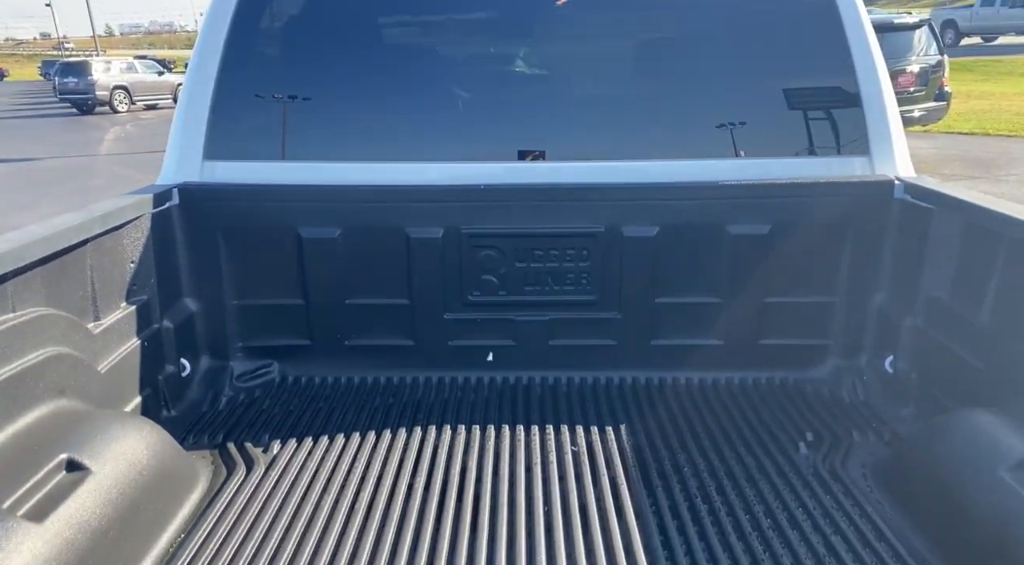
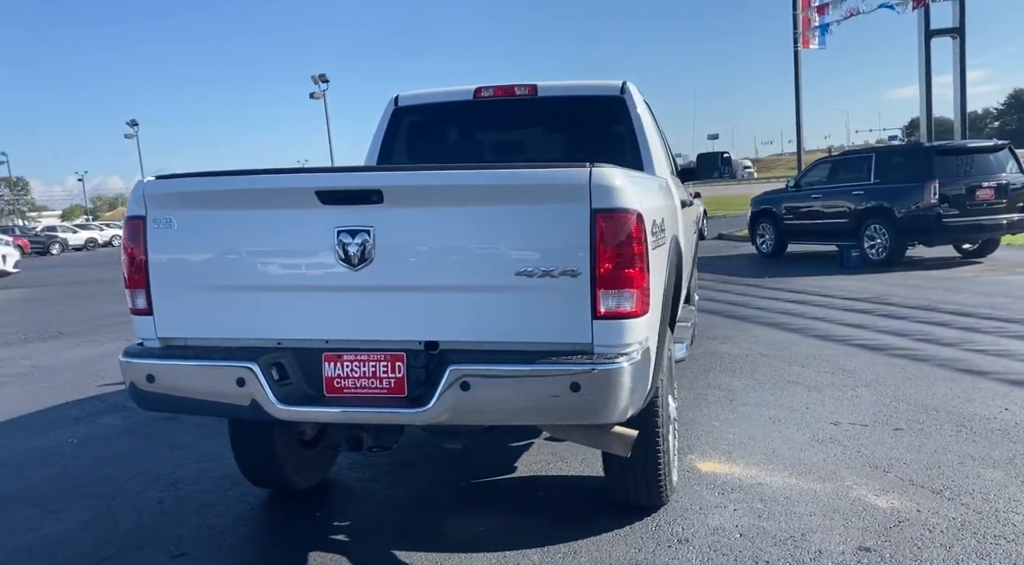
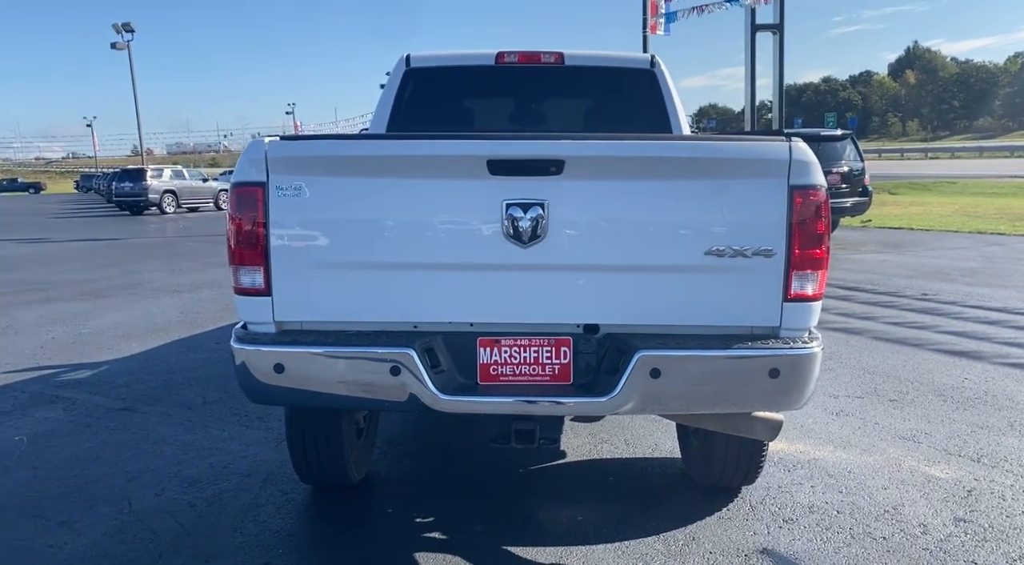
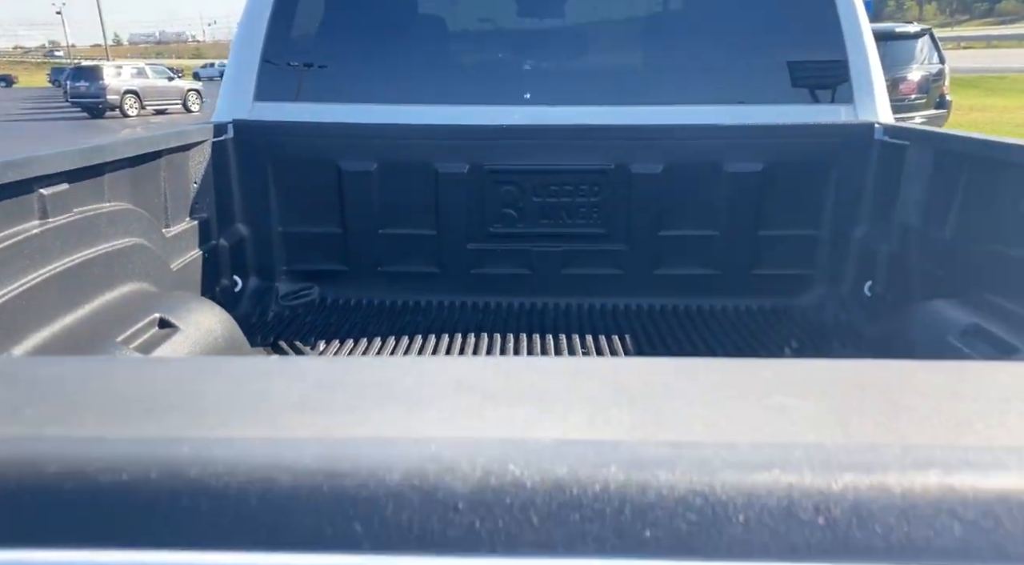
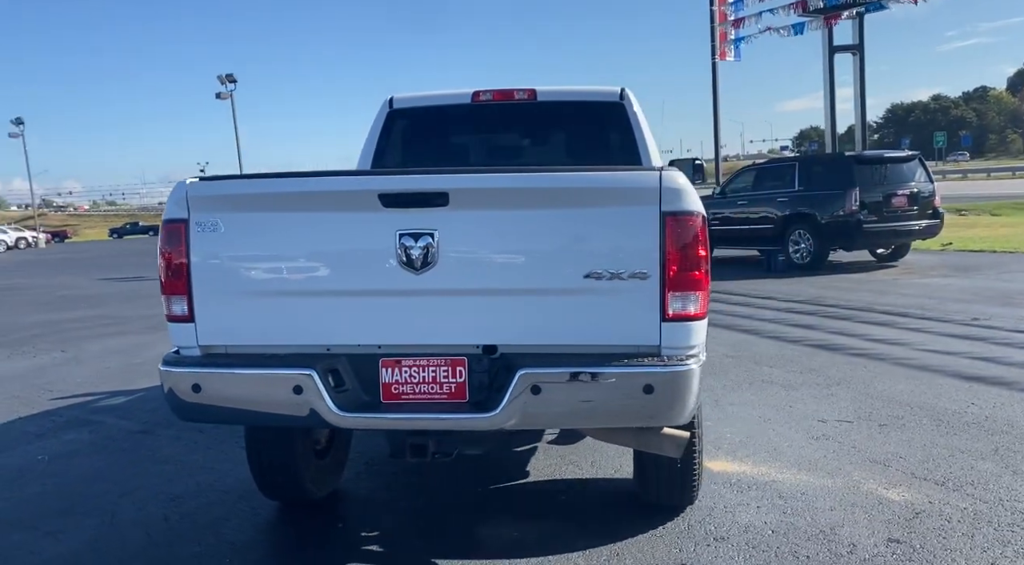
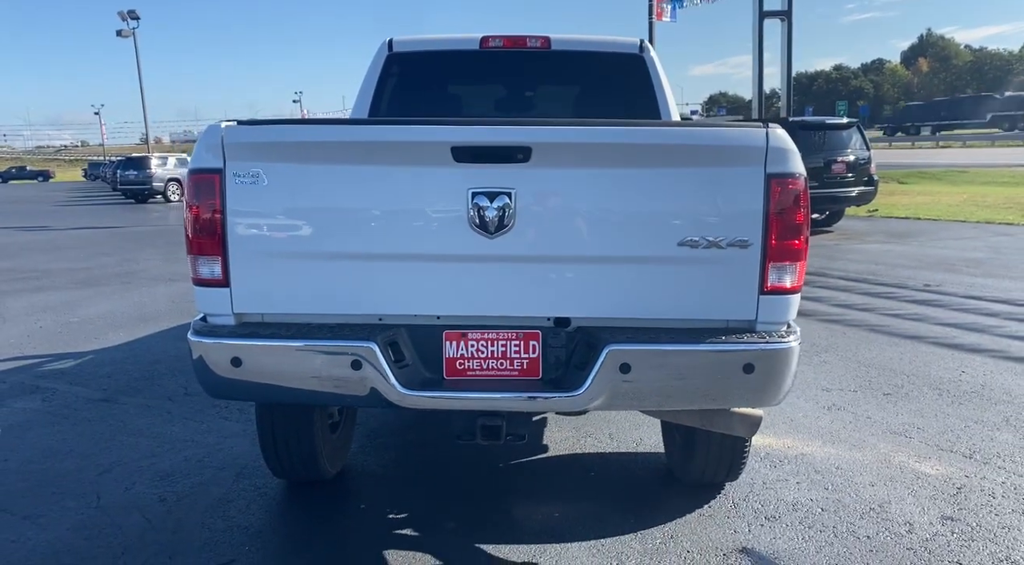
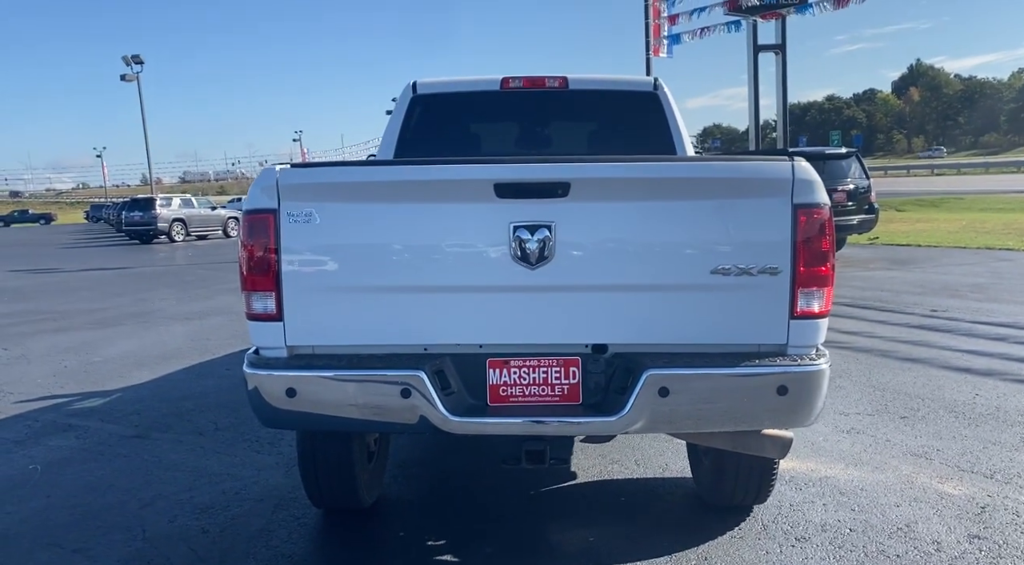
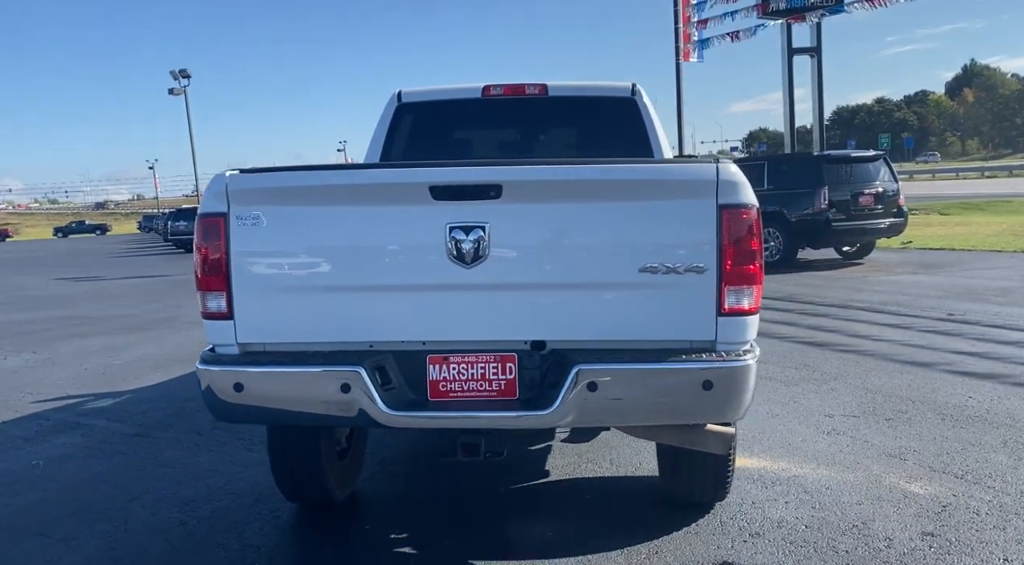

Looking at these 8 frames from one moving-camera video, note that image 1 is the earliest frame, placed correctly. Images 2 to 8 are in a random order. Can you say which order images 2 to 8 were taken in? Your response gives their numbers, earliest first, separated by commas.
4, 6, 3, 7, 8, 5, 2
